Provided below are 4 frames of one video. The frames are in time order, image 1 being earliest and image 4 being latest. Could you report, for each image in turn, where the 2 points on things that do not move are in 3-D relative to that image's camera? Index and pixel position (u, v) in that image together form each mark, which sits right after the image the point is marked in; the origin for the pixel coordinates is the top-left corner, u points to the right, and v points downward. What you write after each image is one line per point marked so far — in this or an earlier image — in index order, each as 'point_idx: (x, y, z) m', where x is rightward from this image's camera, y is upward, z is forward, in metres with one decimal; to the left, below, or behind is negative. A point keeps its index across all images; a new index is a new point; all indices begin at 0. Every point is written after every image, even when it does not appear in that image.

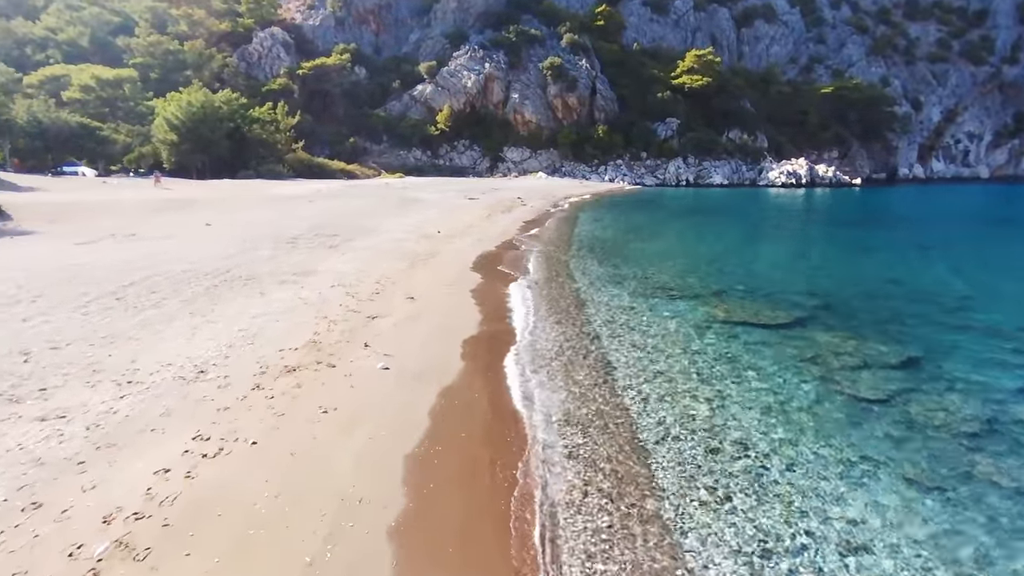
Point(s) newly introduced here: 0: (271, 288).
0: (-4.6, 0.0, +12.2) m
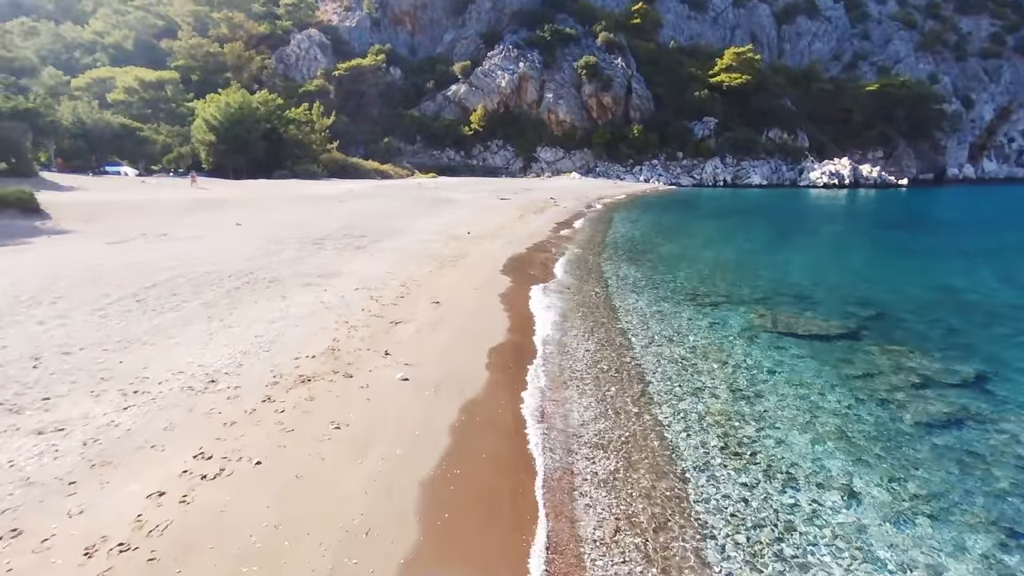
0: (-4.1, -0.1, +11.9) m
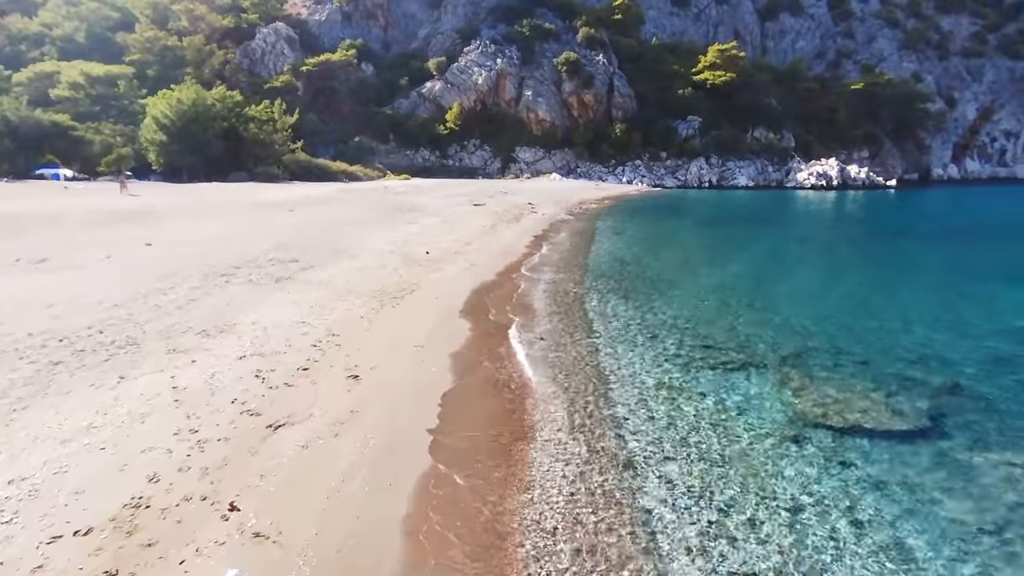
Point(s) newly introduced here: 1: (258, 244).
0: (-4.8, -1.0, +8.2) m
1: (-7.3, +1.3, +18.2) m
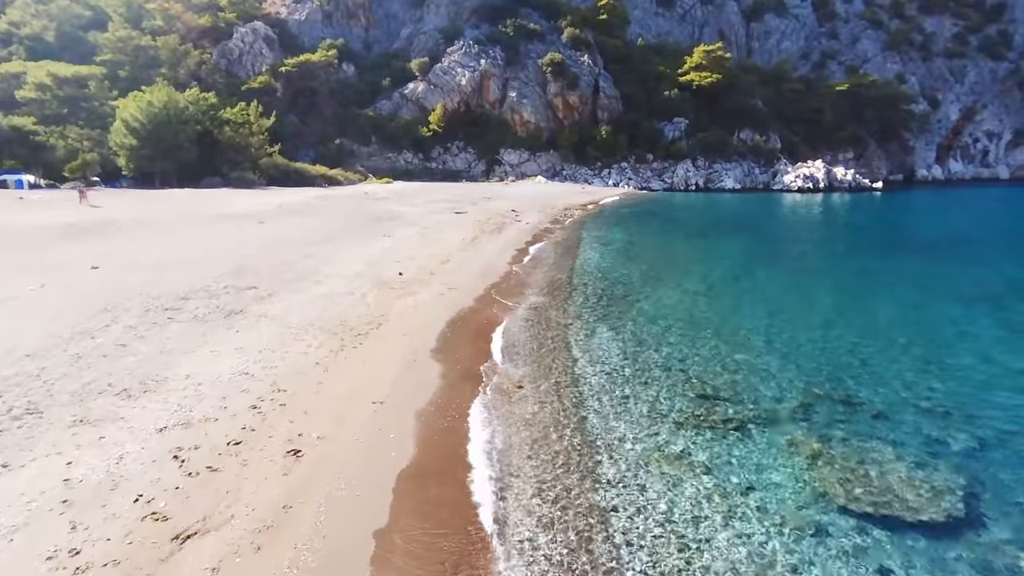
0: (-5.1, -1.7, +6.9) m
1: (-7.9, +0.6, +16.8) m
